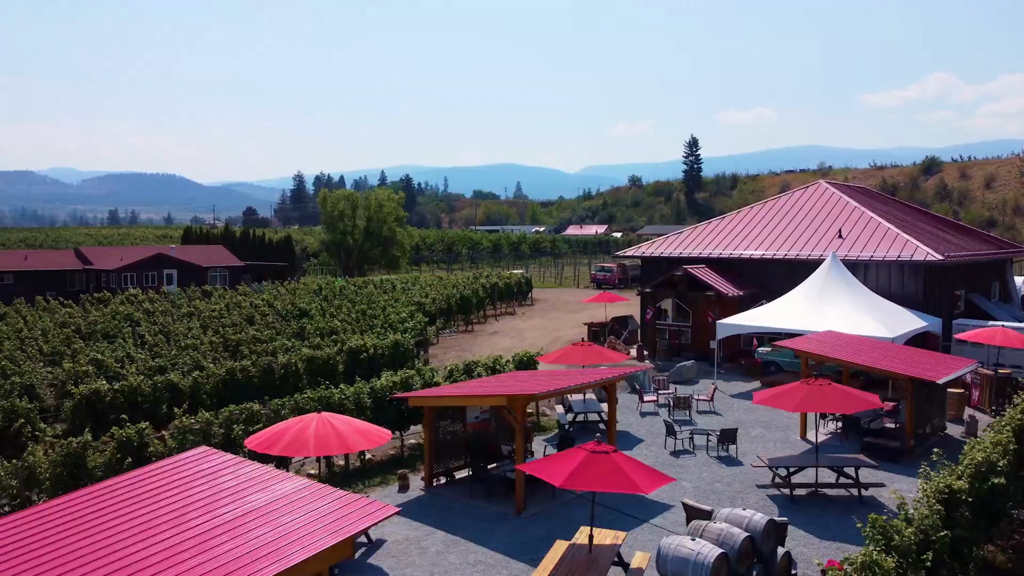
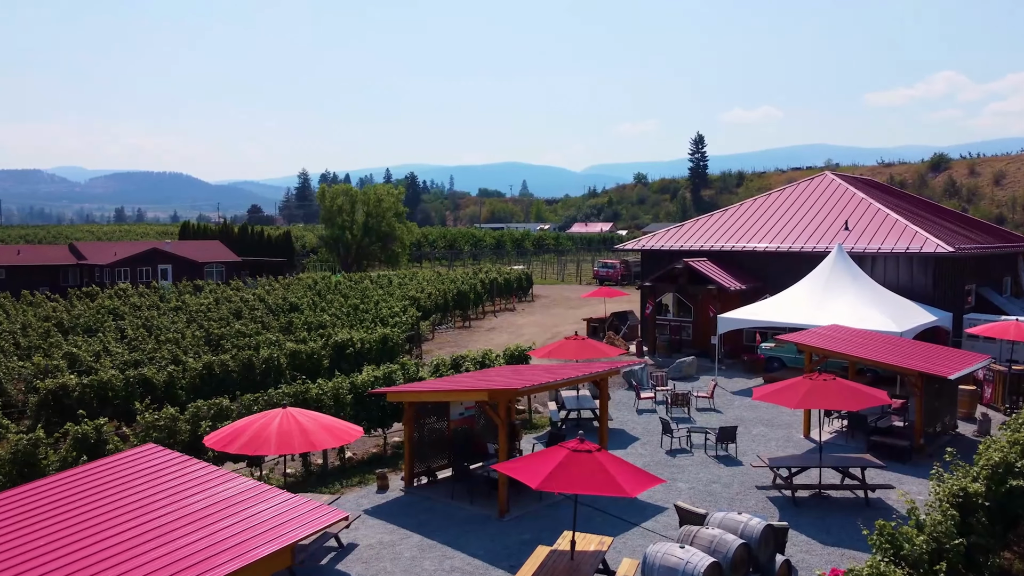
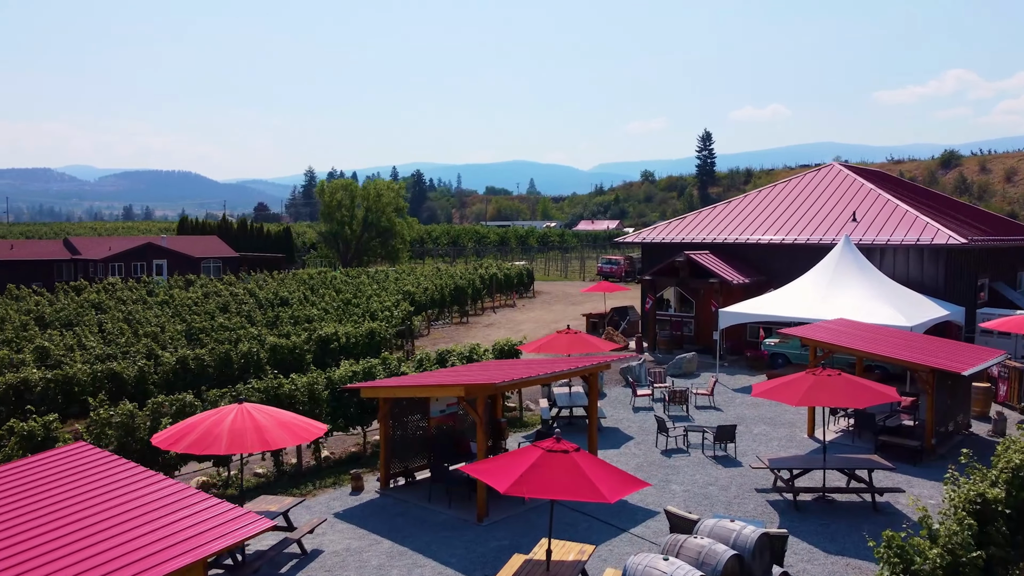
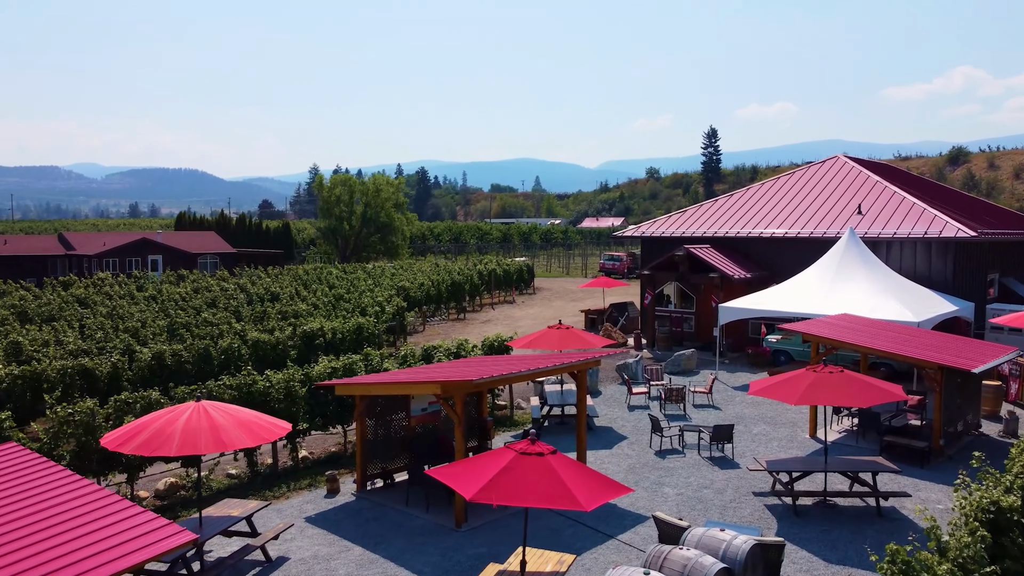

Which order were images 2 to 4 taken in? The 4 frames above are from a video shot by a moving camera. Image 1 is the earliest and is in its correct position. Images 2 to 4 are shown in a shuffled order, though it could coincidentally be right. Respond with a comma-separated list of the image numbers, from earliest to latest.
2, 3, 4
